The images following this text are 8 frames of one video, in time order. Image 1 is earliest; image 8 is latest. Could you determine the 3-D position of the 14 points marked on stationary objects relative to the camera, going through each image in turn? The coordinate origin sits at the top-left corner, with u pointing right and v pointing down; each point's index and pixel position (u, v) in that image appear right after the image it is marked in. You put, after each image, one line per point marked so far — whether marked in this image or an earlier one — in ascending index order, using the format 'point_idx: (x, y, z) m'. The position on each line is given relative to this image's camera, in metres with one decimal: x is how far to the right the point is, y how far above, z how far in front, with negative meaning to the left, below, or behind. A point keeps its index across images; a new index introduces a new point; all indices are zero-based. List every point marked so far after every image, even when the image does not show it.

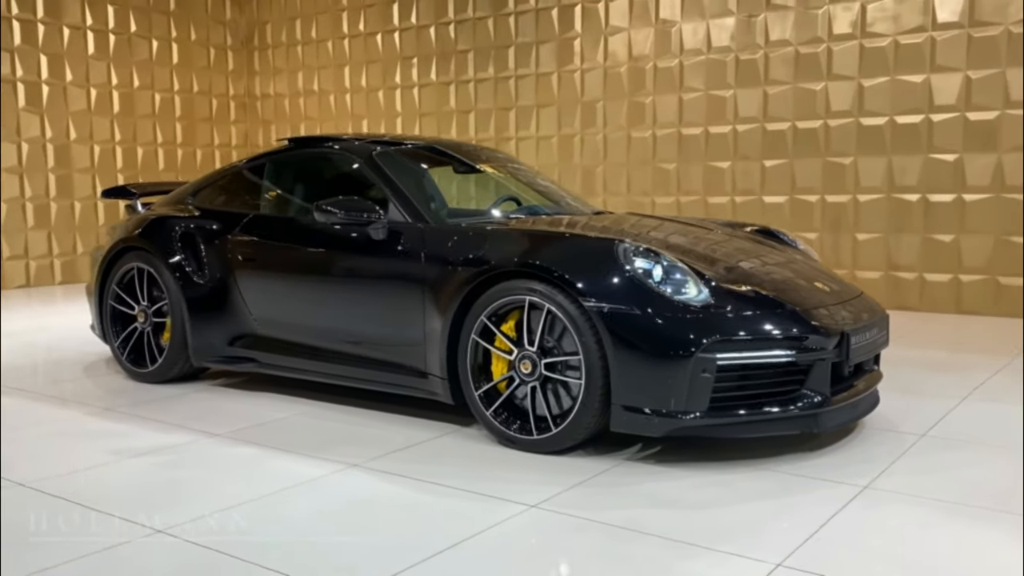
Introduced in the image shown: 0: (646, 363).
0: (+0.4, -0.2, +2.4) m
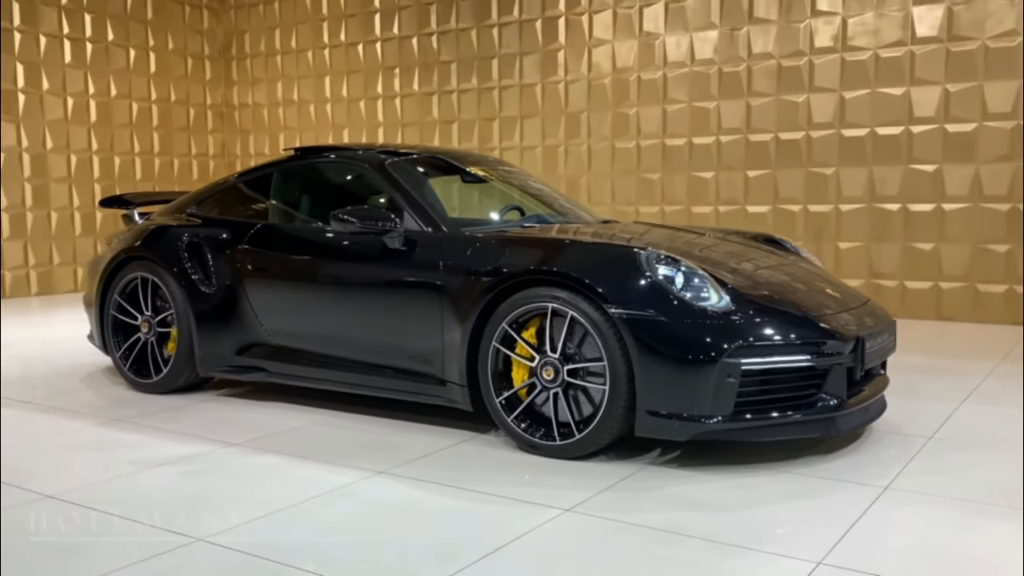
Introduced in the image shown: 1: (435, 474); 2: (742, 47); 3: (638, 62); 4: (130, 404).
0: (+0.5, -0.2, +2.4) m
1: (-0.2, -0.5, +2.5) m
2: (+1.7, +1.9, +6.6) m
3: (+1.0, +1.9, +7.1) m
4: (-1.6, -0.5, +3.5) m
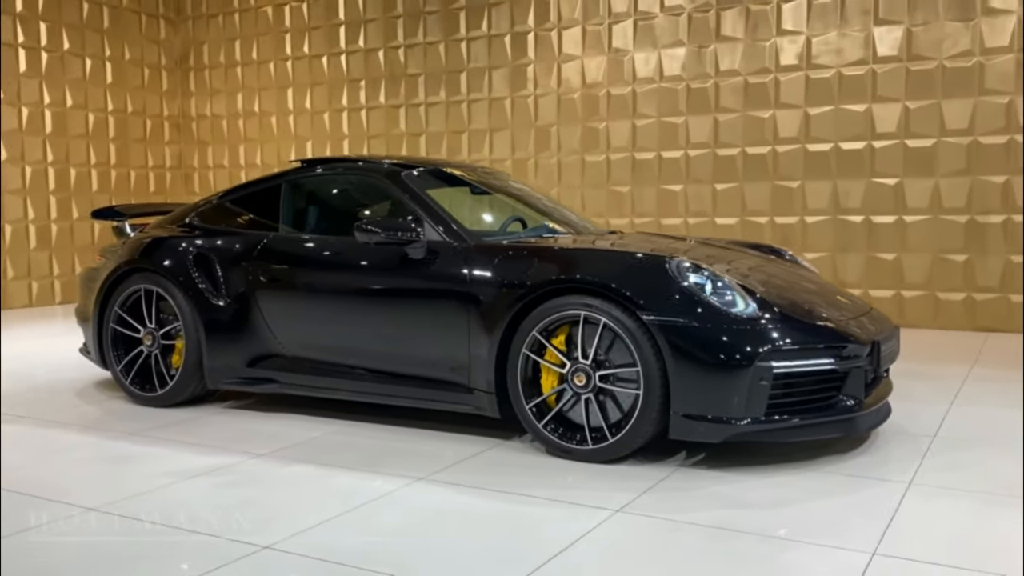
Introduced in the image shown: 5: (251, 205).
0: (+0.6, -0.2, +2.5) m
1: (-0.1, -0.6, +2.5) m
2: (+1.6, +1.8, +6.8) m
3: (+0.8, +1.8, +7.2) m
4: (-1.5, -0.5, +3.5) m
5: (-1.2, +0.3, +3.7) m
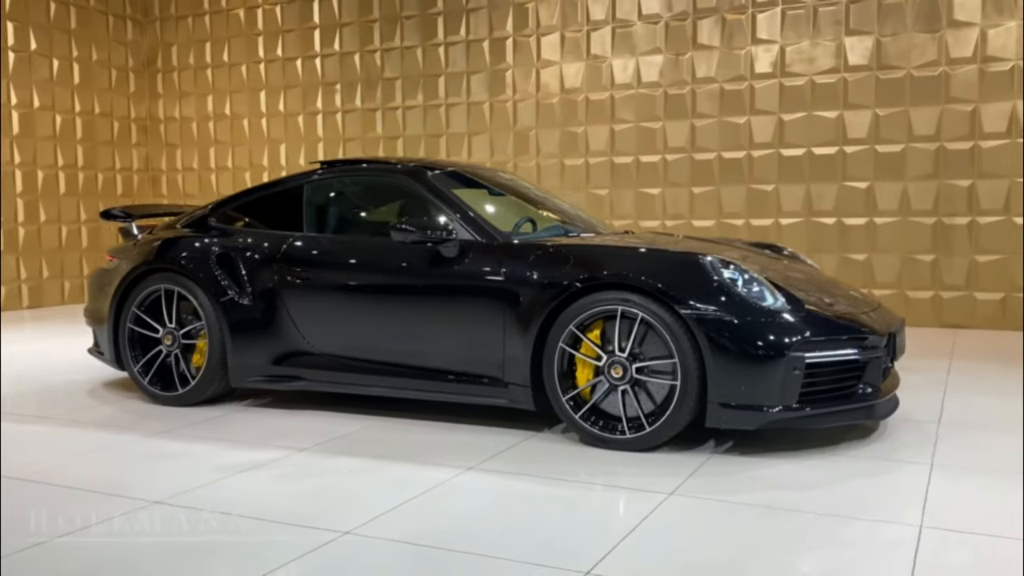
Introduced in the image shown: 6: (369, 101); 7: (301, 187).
0: (+0.7, -0.2, +2.6) m
1: (0.0, -0.5, +2.6) m
2: (+1.4, +1.8, +7.0) m
3: (+0.6, +1.8, +7.4) m
4: (-1.4, -0.5, +3.5) m
5: (-1.2, +0.3, +3.7) m
6: (-1.4, +1.8, +8.1) m
7: (-0.9, +0.4, +3.6) m
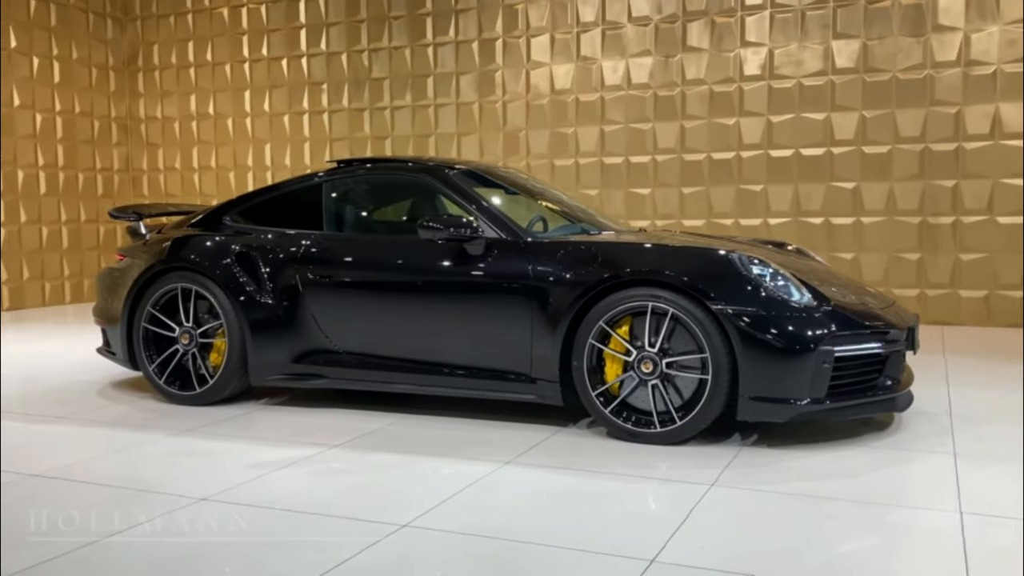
0: (+0.8, -0.2, +2.7) m
1: (+0.2, -0.5, +2.7) m
2: (+1.4, +1.8, +7.1) m
3: (+0.6, +1.8, +7.5) m
4: (-1.3, -0.5, +3.5) m
5: (-1.1, +0.3, +3.7) m
6: (-1.5, +1.8, +8.1) m
7: (-0.9, +0.4, +3.6) m
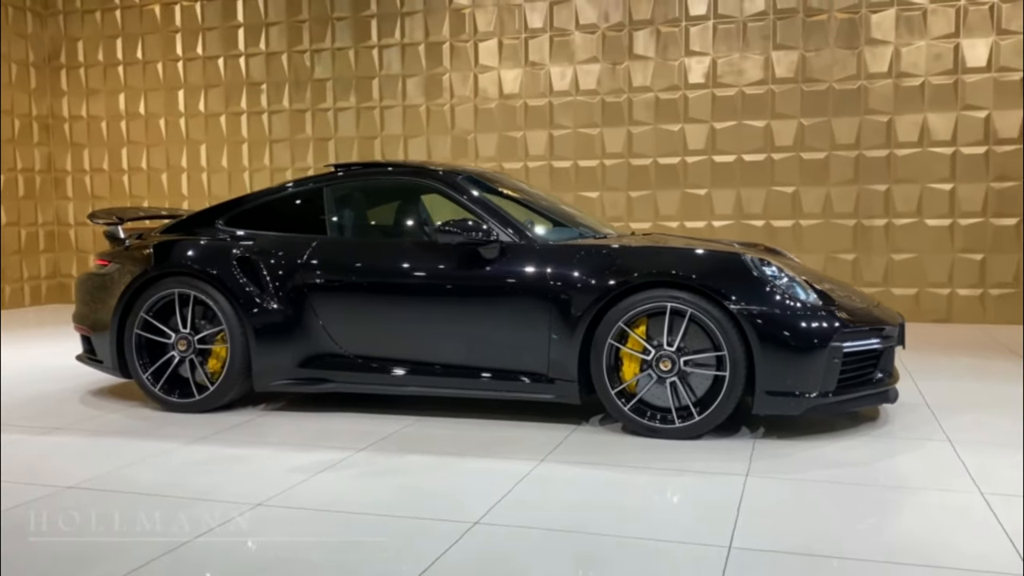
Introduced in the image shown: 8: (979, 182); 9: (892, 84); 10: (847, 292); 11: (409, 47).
0: (+0.9, -0.2, +2.9) m
1: (+0.3, -0.5, +2.8) m
2: (+1.0, +1.8, +7.3) m
3: (+0.1, +1.8, +7.6) m
4: (-1.3, -0.5, +3.4) m
5: (-1.1, +0.3, +3.7) m
6: (-1.9, +1.7, +8.0) m
7: (-0.9, +0.4, +3.6) m
8: (+3.5, +0.8, +6.5) m
9: (+3.0, +1.6, +6.7) m
10: (+1.3, 0.0, +3.2) m
11: (-0.9, +2.2, +7.8) m
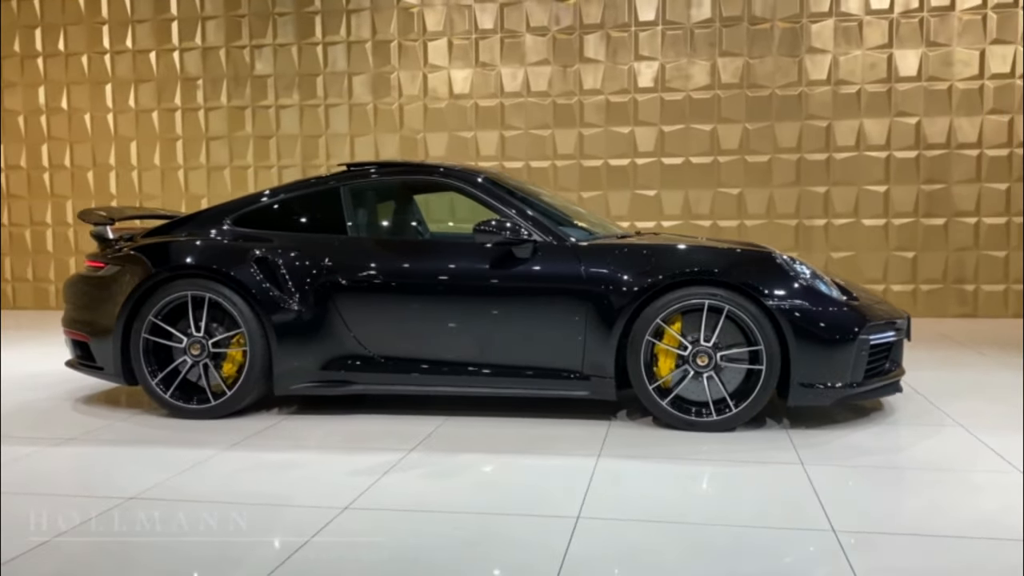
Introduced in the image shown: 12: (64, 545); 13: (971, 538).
0: (+1.1, -0.2, +3.0) m
1: (+0.4, -0.5, +2.8) m
2: (+0.6, +1.8, +7.5) m
3: (-0.2, +1.8, +7.6) m
4: (-1.2, -0.5, +3.3) m
5: (-1.0, +0.3, +3.6) m
6: (-2.4, +1.7, +7.8) m
7: (-0.8, +0.4, +3.6) m
8: (+3.2, +0.8, +7.0) m
9: (+2.7, +1.6, +7.1) m
10: (+1.4, 0.0, +3.4) m
11: (-1.3, +2.2, +7.7) m
12: (-1.1, -0.6, +2.1) m
13: (+1.1, -0.6, +2.1) m
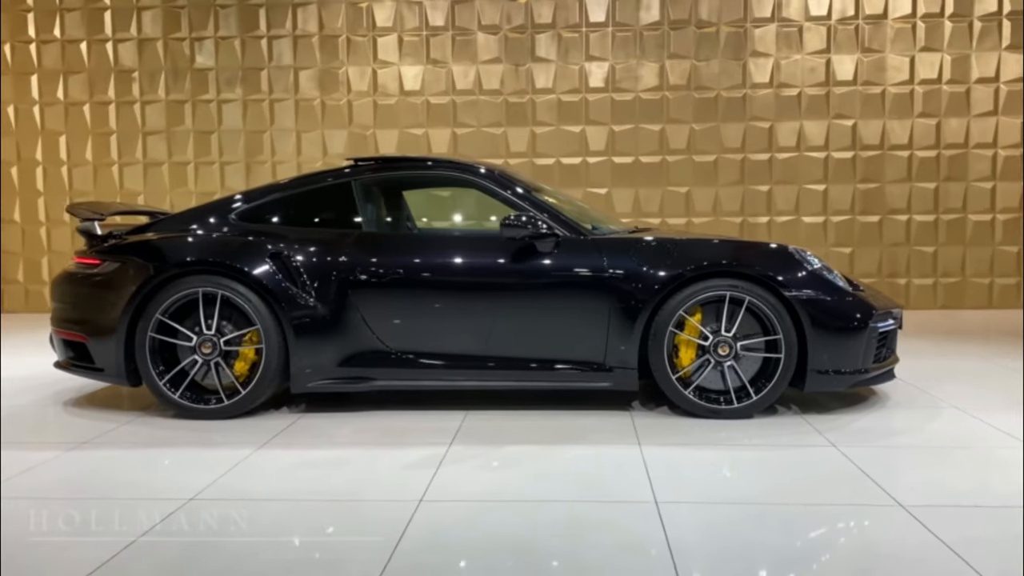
0: (+1.2, -0.2, +3.2) m
1: (+0.6, -0.5, +2.9) m
2: (+0.2, +1.8, +7.5) m
3: (-0.6, +1.8, +7.6) m
4: (-1.1, -0.5, +3.2) m
5: (-1.0, +0.3, +3.5) m
6: (-2.8, +1.7, +7.6) m
7: (-0.7, +0.4, +3.5) m
8: (+2.9, +0.9, +7.3) m
9: (+2.3, +1.7, +7.4) m
10: (+1.4, 0.0, +3.6) m
11: (-1.7, +2.2, +7.5) m
12: (-0.8, -0.6, +2.0) m
13: (+1.3, -0.6, +2.3) m
